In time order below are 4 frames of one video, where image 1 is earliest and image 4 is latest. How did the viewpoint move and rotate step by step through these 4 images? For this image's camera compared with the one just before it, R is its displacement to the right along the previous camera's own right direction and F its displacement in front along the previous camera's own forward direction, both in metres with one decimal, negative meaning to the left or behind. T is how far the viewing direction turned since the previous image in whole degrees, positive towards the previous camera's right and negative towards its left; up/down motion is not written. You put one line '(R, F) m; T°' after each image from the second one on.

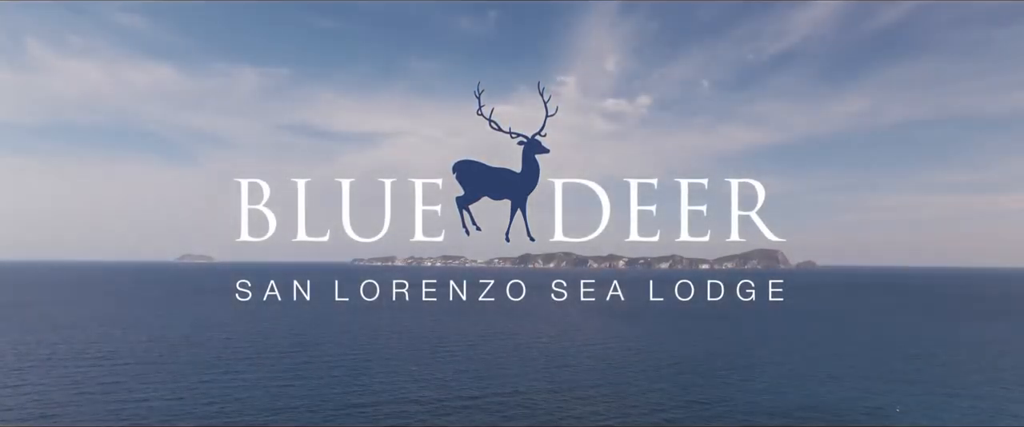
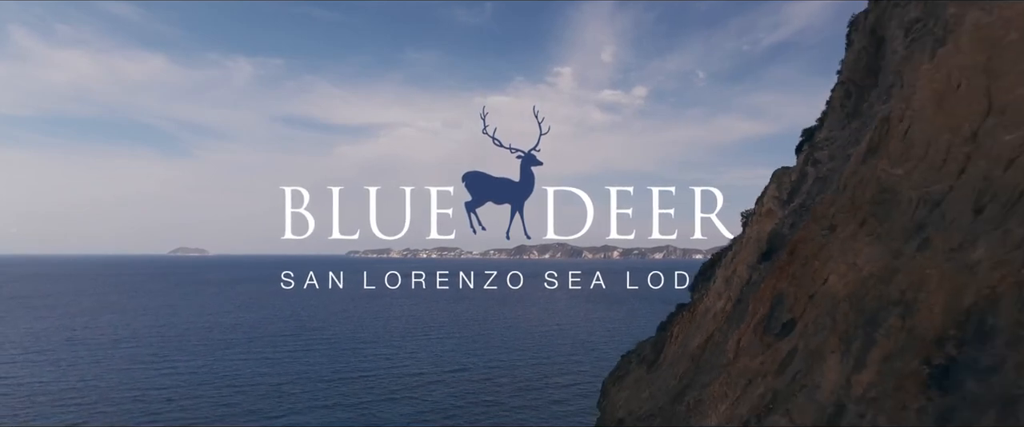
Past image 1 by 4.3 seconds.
(-0.3, -8.1) m; 0°
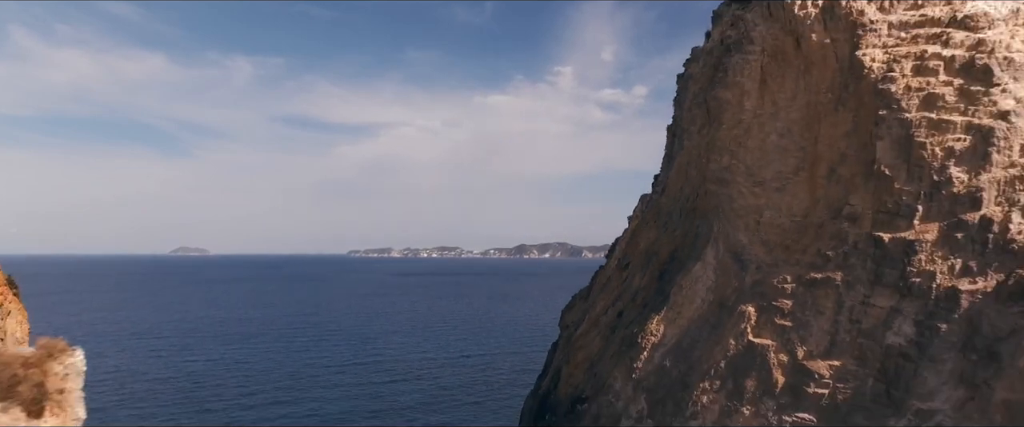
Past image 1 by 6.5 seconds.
(0.0, -5.3) m; 0°
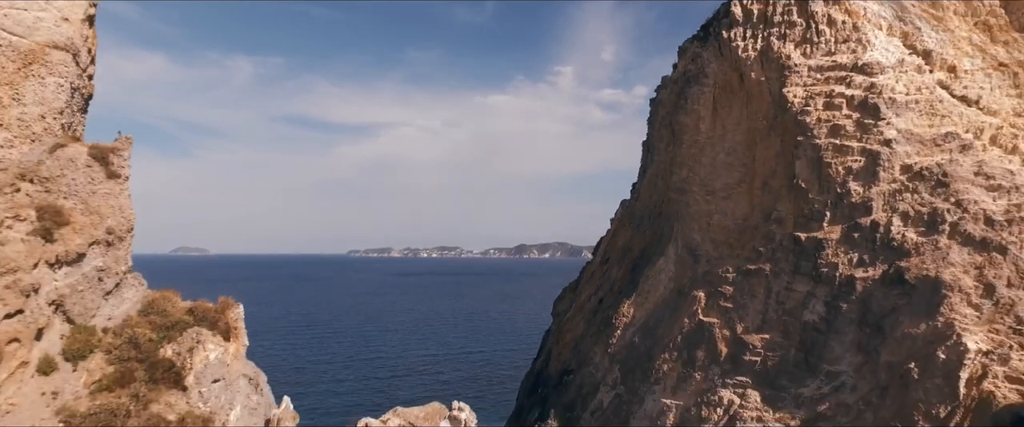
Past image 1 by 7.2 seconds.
(0.0, -1.7) m; 0°
